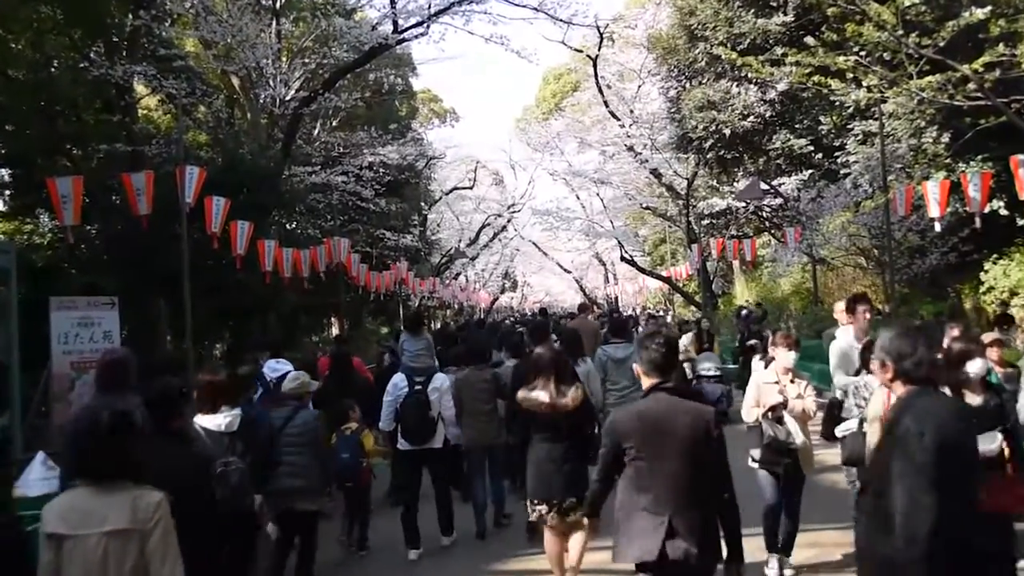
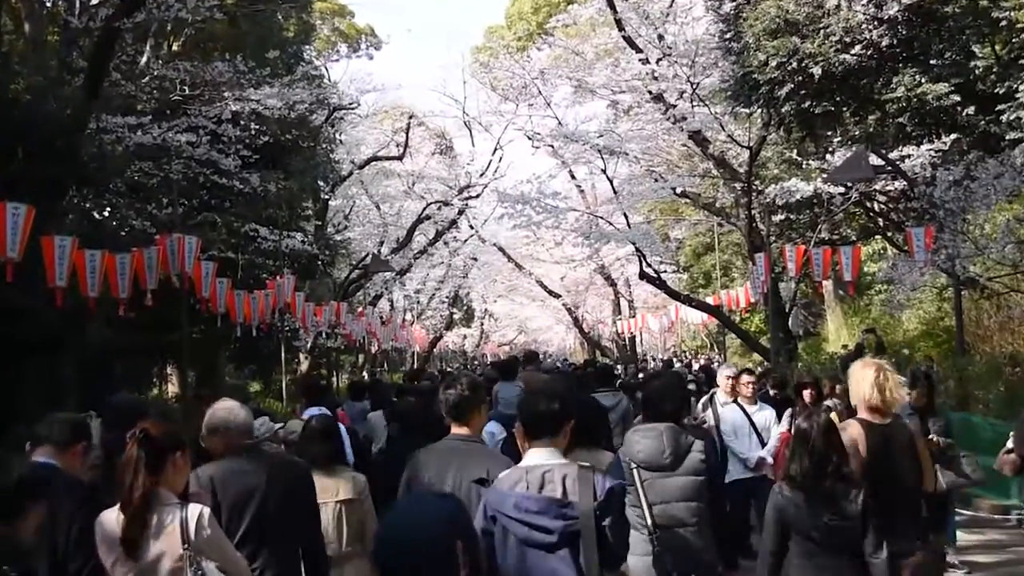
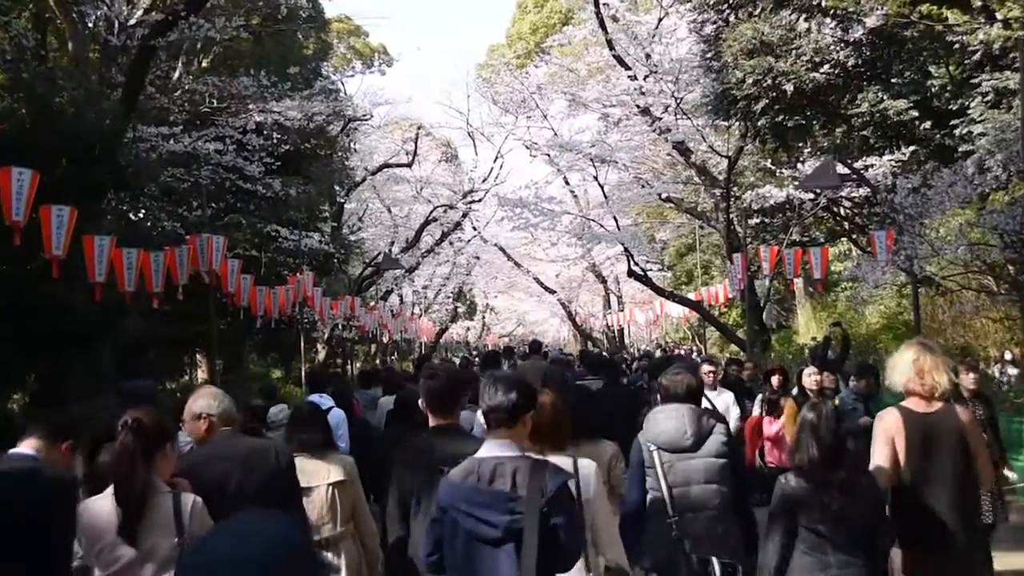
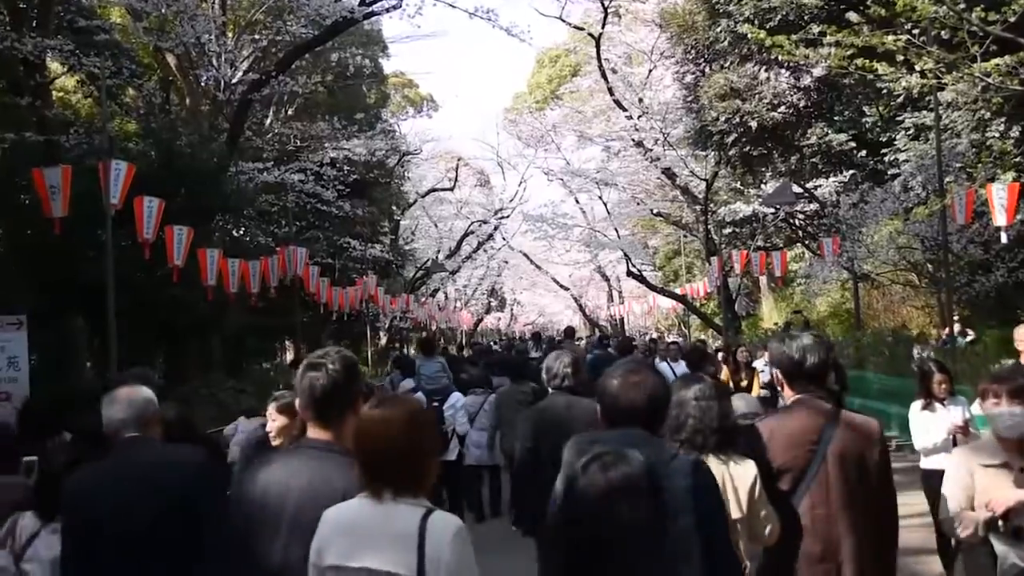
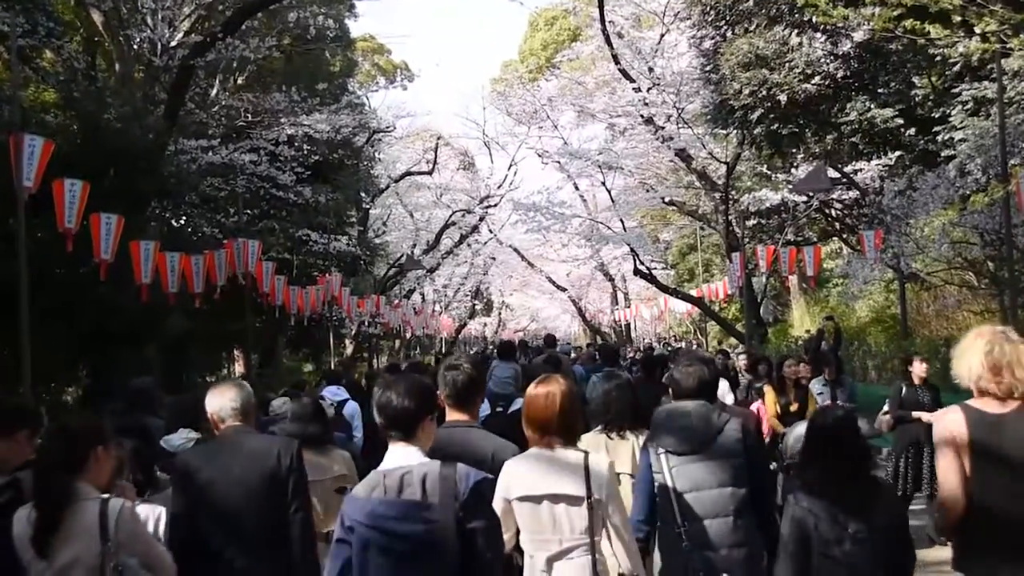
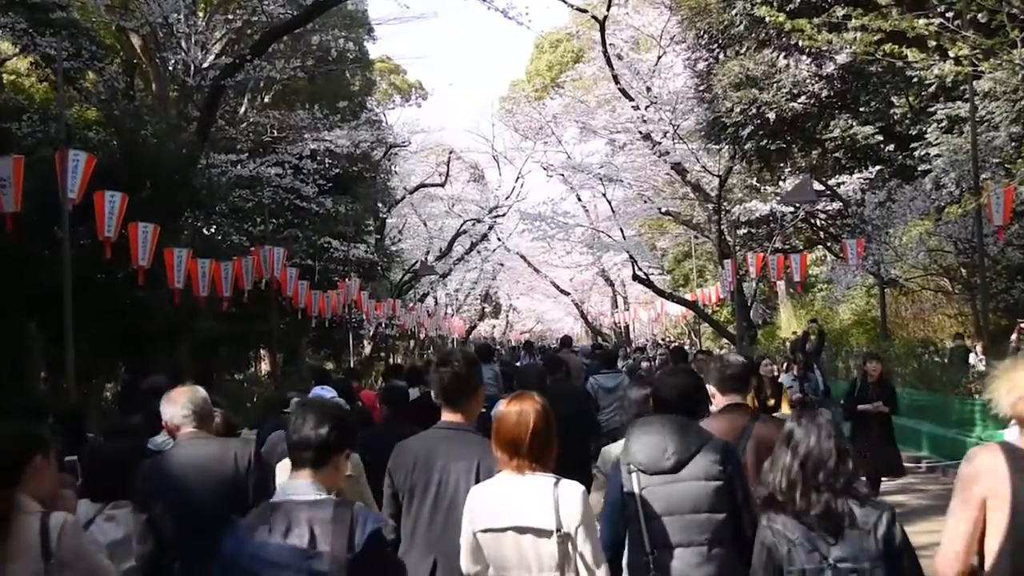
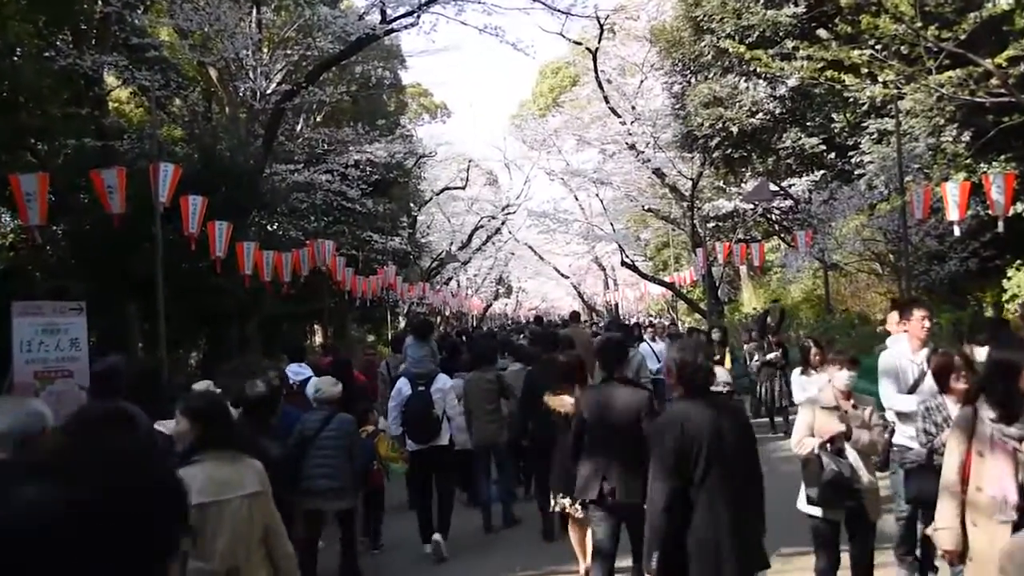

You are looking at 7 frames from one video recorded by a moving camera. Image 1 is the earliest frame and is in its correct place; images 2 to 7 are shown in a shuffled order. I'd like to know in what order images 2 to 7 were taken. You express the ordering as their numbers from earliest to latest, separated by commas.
7, 4, 6, 5, 3, 2
